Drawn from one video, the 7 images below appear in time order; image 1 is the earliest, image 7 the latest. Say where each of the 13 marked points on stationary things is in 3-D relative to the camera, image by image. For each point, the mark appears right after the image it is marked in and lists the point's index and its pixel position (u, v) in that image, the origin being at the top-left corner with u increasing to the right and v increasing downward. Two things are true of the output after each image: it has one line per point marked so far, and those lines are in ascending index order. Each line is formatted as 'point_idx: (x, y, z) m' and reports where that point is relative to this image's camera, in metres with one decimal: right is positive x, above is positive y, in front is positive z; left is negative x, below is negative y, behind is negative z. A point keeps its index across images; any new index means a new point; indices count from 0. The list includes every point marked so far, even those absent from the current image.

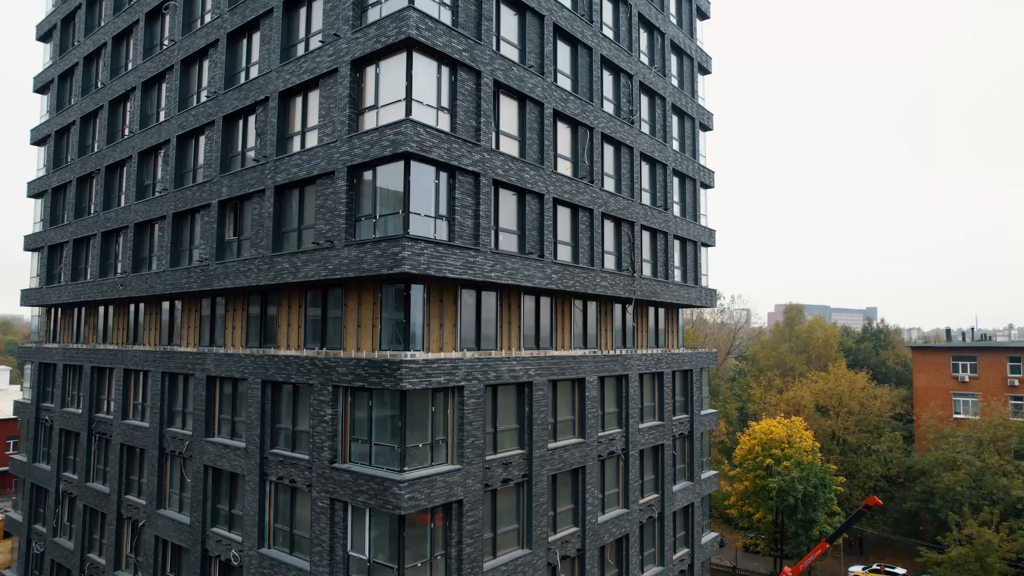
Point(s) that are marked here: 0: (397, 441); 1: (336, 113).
0: (-2.9, -4.0, +15.7) m
1: (-5.2, +5.2, +17.7) m
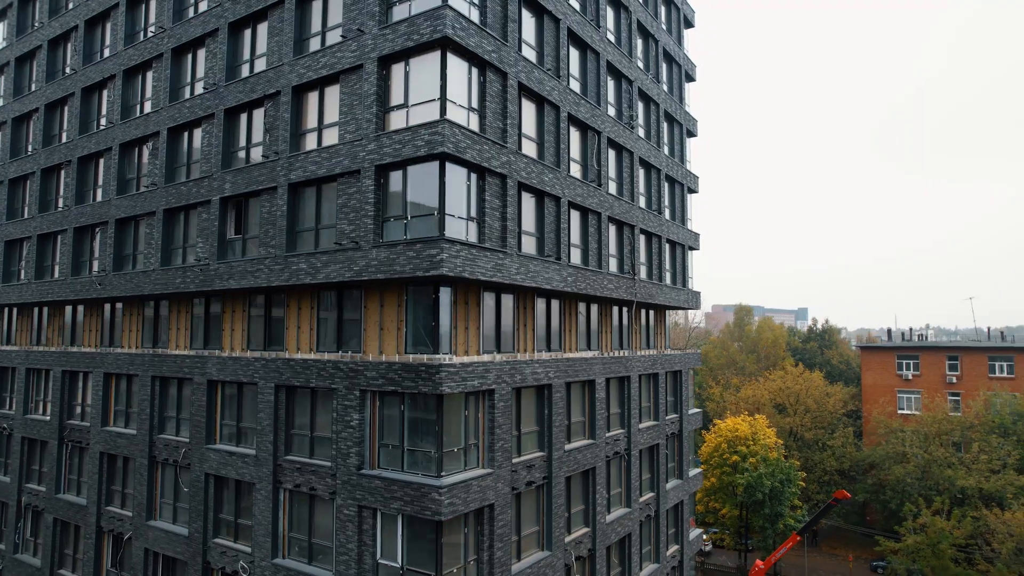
0: (-2.0, -4.1, +15.4) m
1: (-4.3, +5.2, +17.2) m
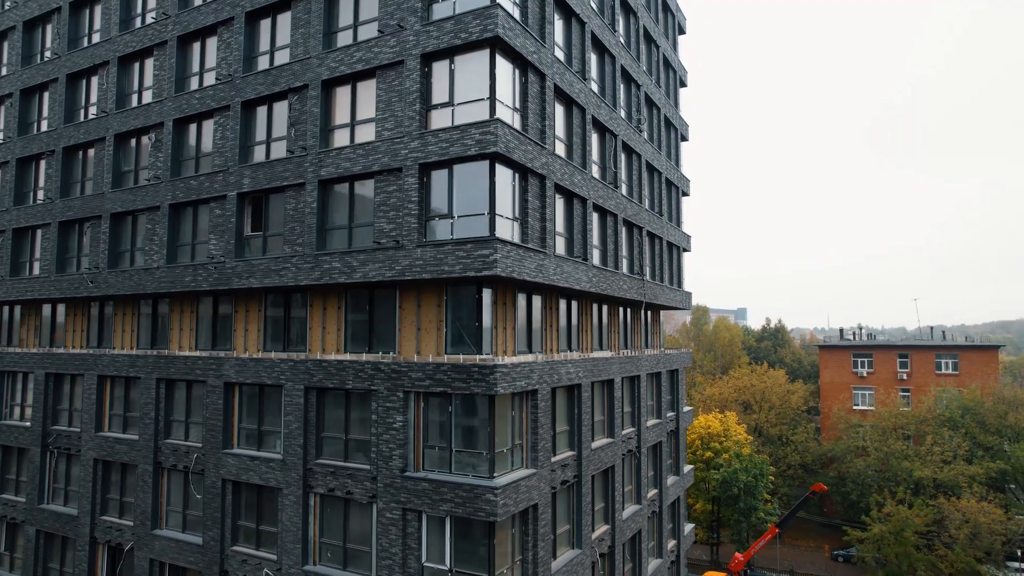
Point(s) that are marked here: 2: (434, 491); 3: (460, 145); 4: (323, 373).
0: (-0.7, -4.1, +15.3) m
1: (-3.1, +5.2, +17.0) m
2: (-2.0, -5.3, +15.5) m
3: (-1.4, +3.8, +15.8) m
4: (-5.6, -2.5, +17.7) m
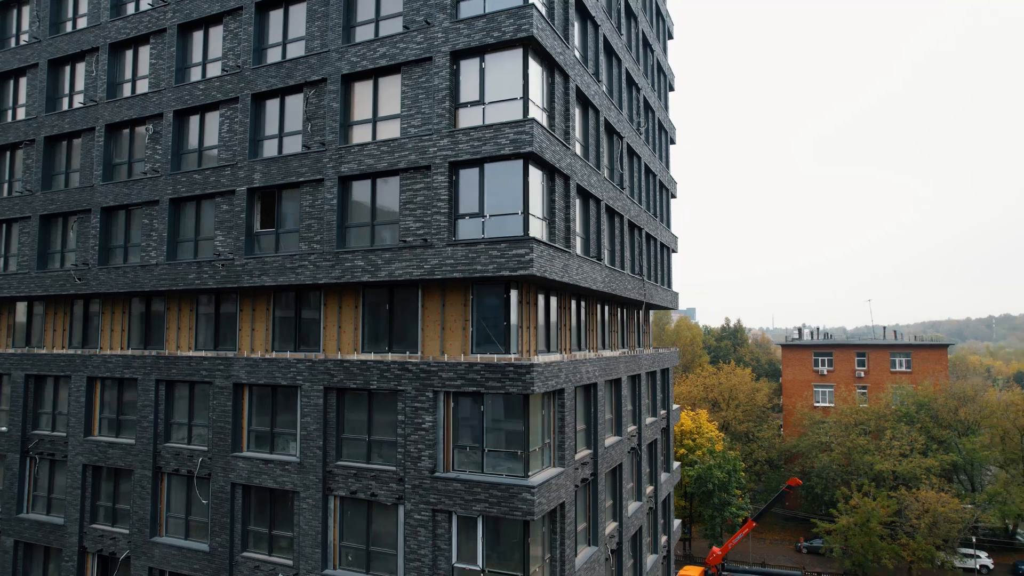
0: (+0.2, -4.1, +15.4) m
1: (-2.3, +5.2, +16.8) m
2: (-1.2, -5.3, +15.4) m
3: (-0.5, +3.9, +15.8) m
4: (-4.9, -2.5, +17.3) m
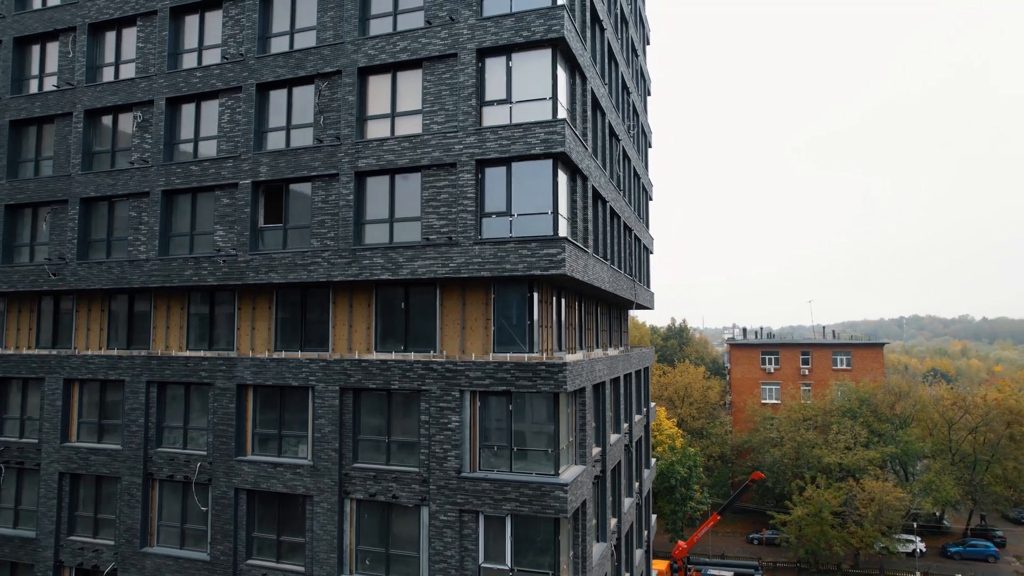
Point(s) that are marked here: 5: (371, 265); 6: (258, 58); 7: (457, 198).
0: (+1.0, -4.1, +15.5) m
1: (-1.6, +5.2, +16.6) m
2: (-0.4, -5.2, +15.4) m
3: (+0.3, +3.9, +15.8) m
4: (-4.3, -2.4, +16.9) m
5: (-4.1, +0.7, +17.0) m
6: (-8.1, +7.3, +18.9) m
7: (-1.5, +2.5, +16.4) m
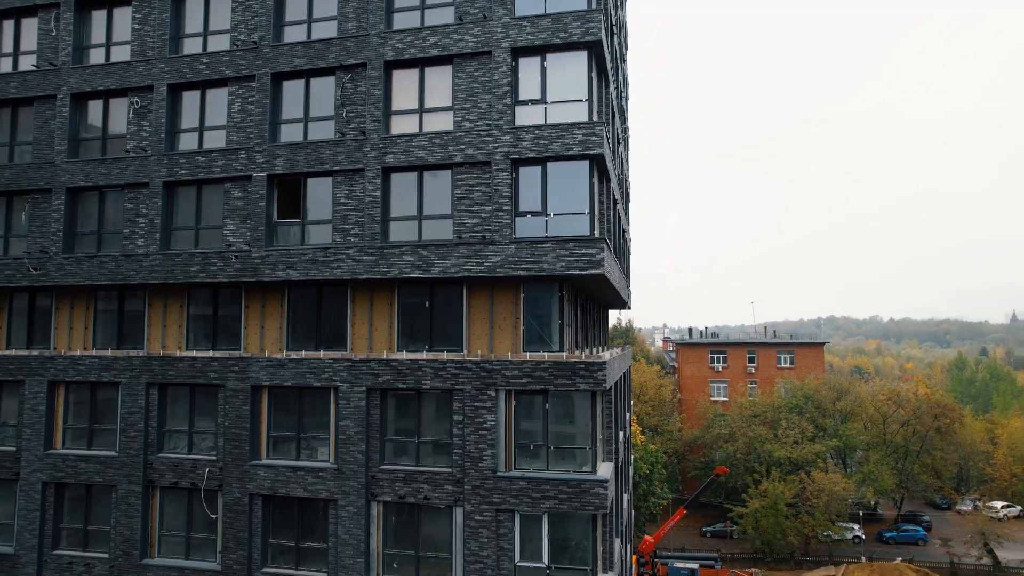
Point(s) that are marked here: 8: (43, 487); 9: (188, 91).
0: (+2.0, -4.1, +15.6) m
1: (-0.7, +5.3, +16.6) m
2: (+0.6, -5.2, +15.4) m
3: (+1.3, +3.9, +16.0) m
4: (-3.4, -2.4, +16.6) m
5: (-3.2, +0.7, +16.7) m
6: (-7.3, +7.4, +18.2) m
7: (-0.6, +2.5, +16.3) m
8: (-15.0, -6.3, +19.0) m
9: (-10.5, +6.4, +19.2) m
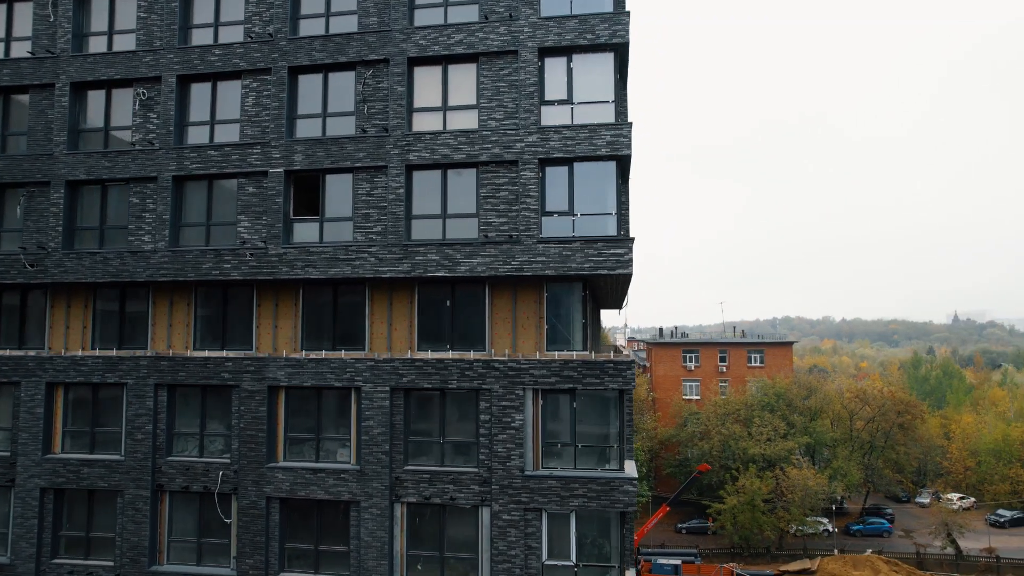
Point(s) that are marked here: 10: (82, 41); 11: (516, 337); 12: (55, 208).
0: (+2.7, -4.1, +15.8) m
1: (+0.1, +5.3, +16.6) m
2: (+1.3, -5.2, +15.5) m
3: (+2.0, +3.9, +16.1) m
4: (-2.7, -2.3, +16.4) m
5: (-2.5, +0.8, +16.6) m
6: (-6.7, +7.5, +17.8) m
7: (+0.1, +2.5, +16.3) m
8: (-14.4, -6.2, +18.2) m
9: (-9.9, +6.4, +18.7) m
10: (-14.2, +8.1, +19.6) m
11: (+0.1, -1.4, +17.2) m
12: (-14.5, +2.6, +18.9) m
